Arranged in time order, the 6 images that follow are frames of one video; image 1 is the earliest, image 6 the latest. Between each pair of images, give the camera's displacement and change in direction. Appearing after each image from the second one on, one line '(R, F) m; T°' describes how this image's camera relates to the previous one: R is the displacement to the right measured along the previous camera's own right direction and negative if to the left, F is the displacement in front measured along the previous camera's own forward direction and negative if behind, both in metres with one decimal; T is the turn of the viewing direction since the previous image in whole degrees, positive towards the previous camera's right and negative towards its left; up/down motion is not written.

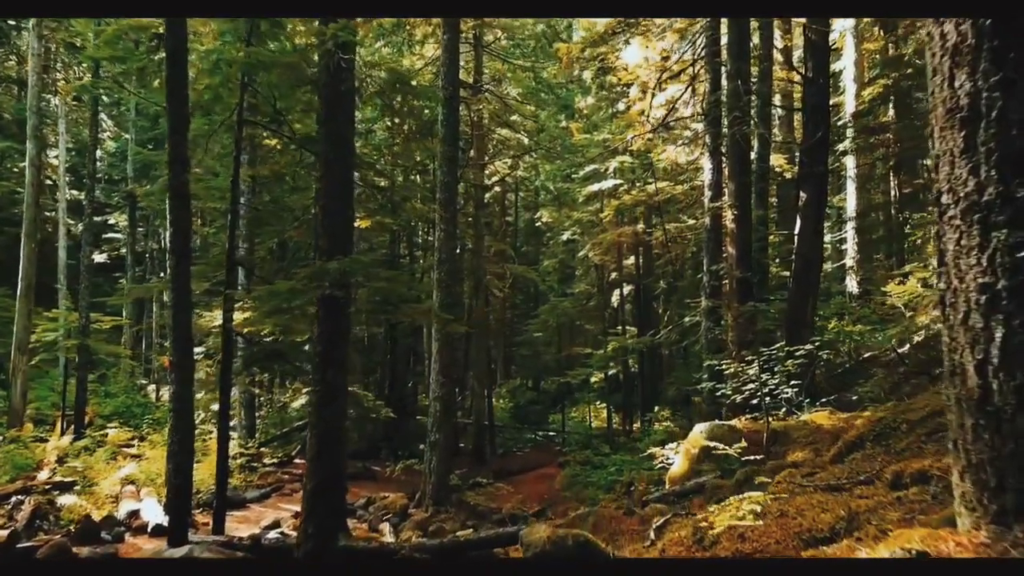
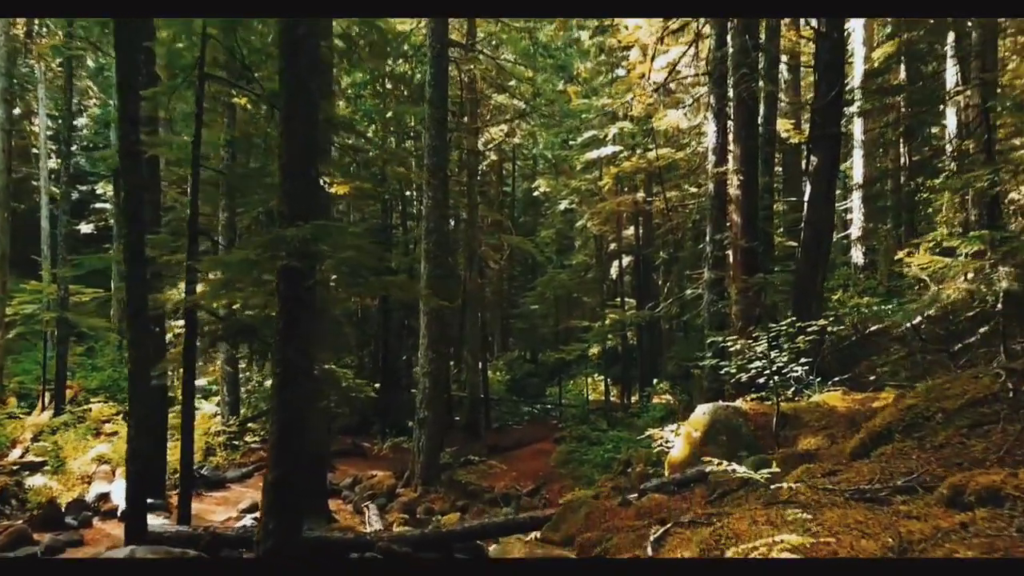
(+0.1, +0.7) m; 0°
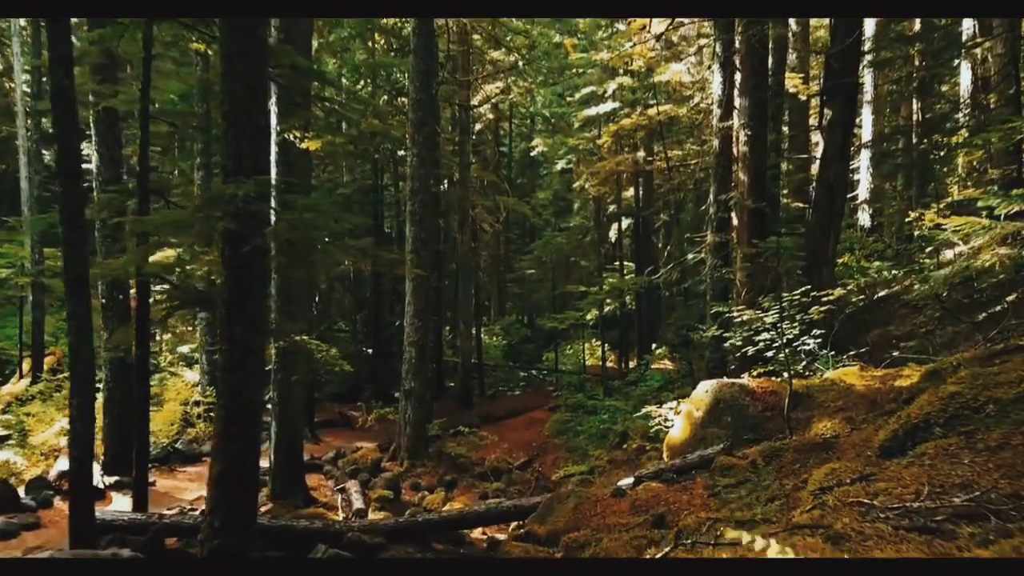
(+0.1, +0.7) m; 0°
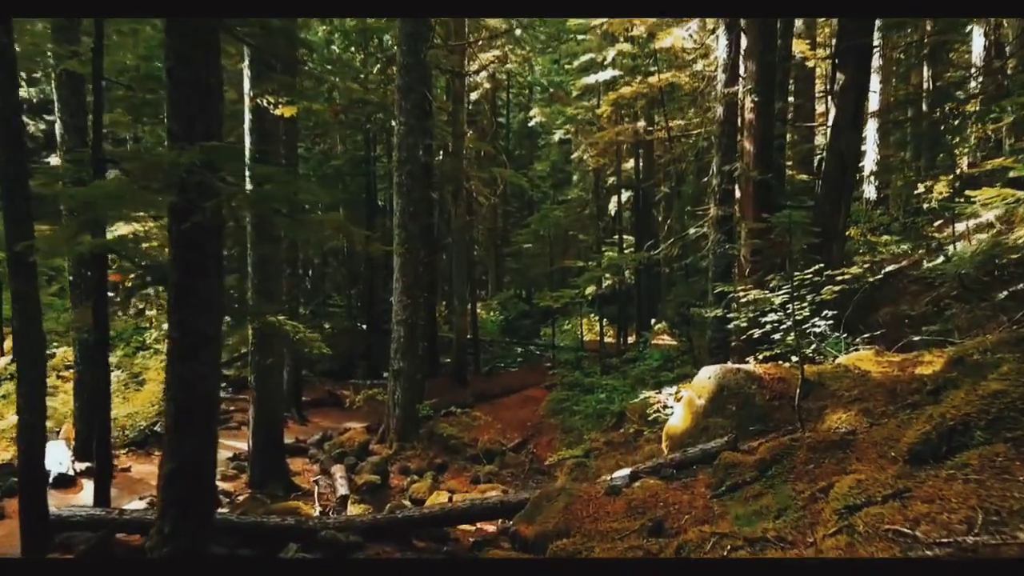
(+0.1, +0.5) m; 0°
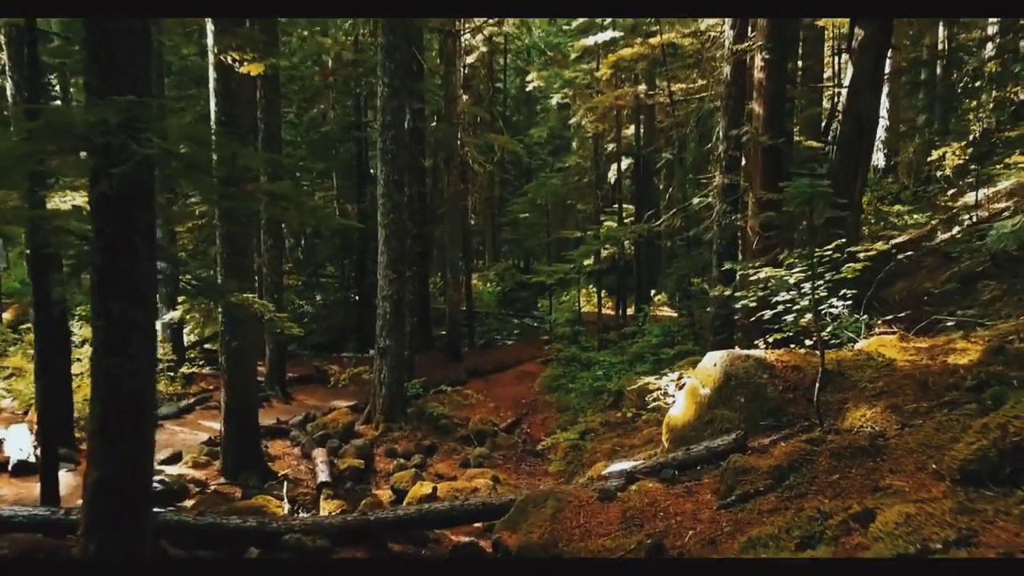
(+0.1, +0.6) m; 0°
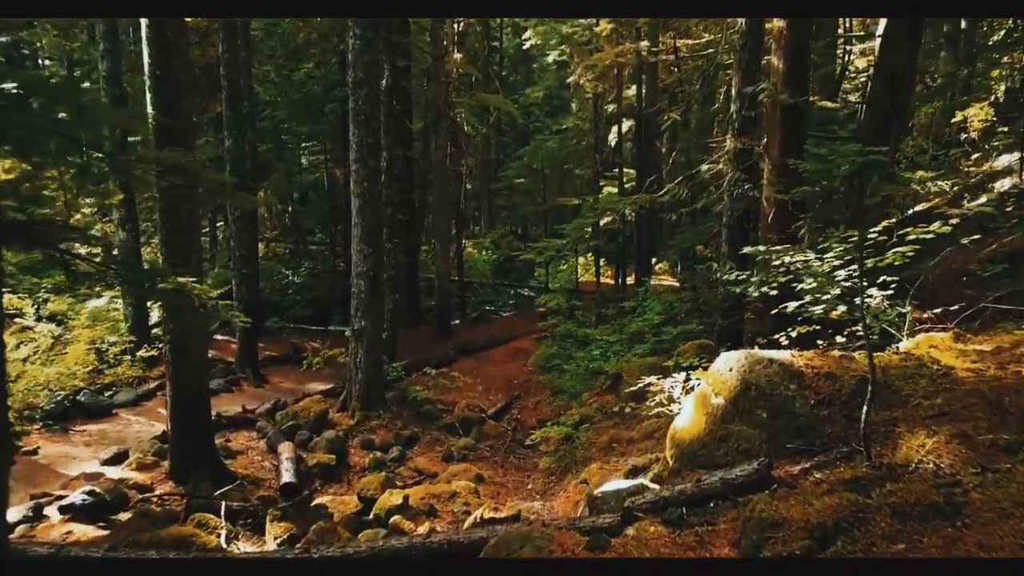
(+0.2, +1.0) m; 0°
